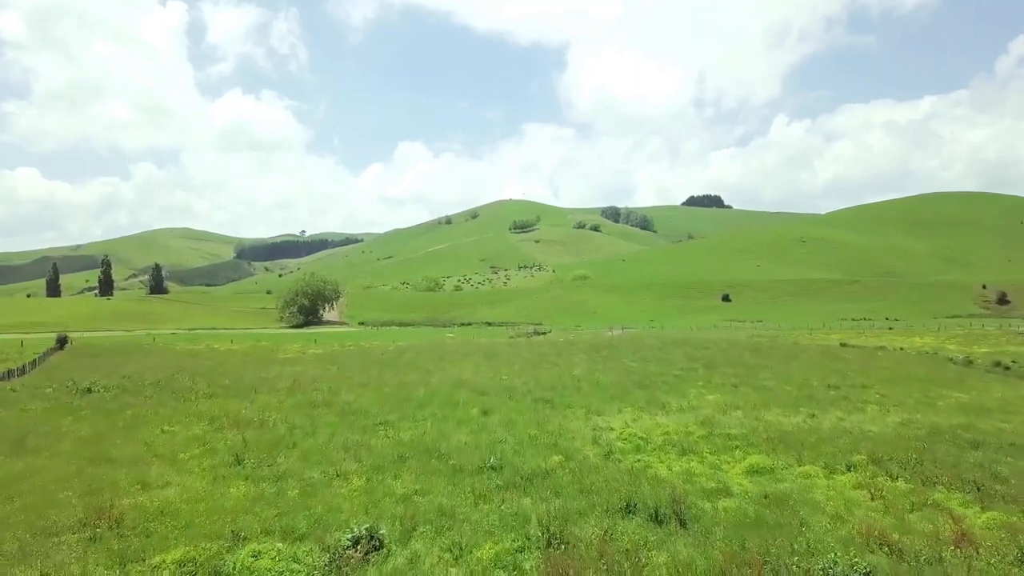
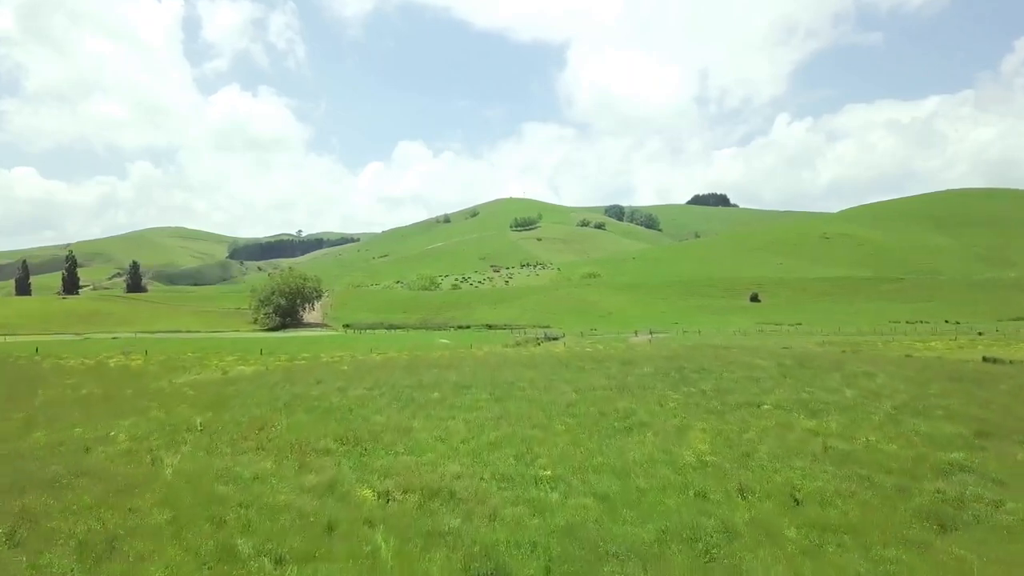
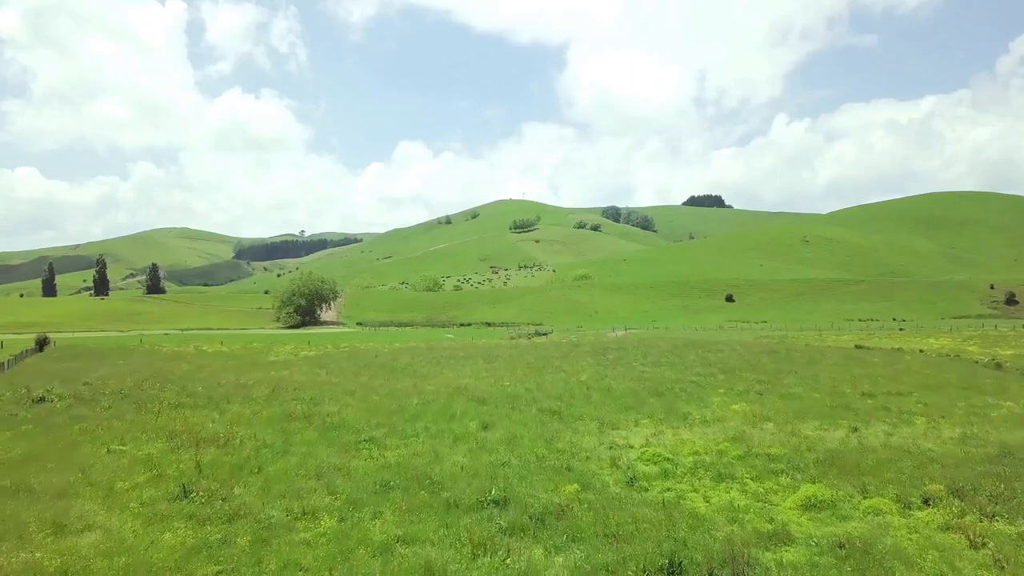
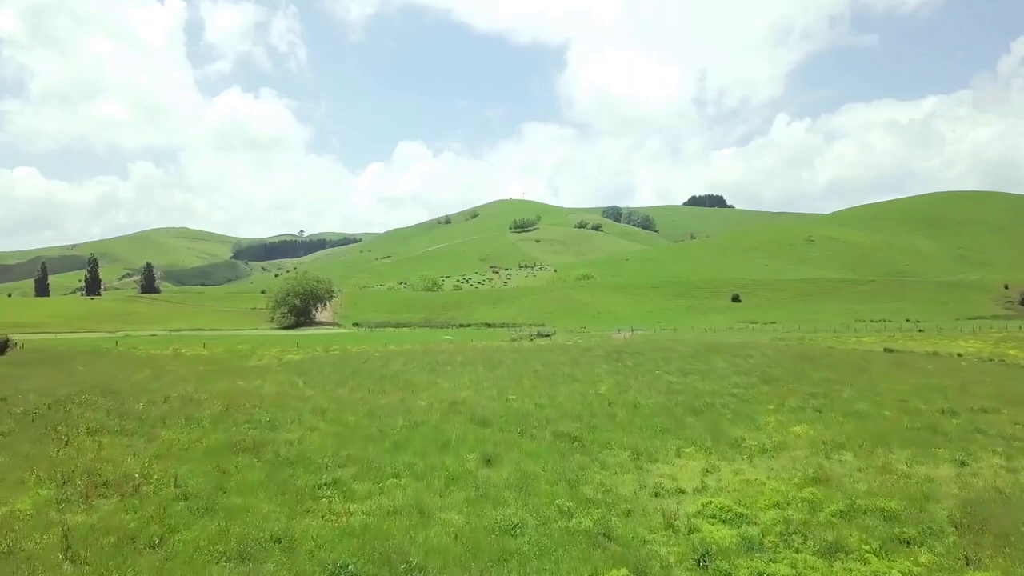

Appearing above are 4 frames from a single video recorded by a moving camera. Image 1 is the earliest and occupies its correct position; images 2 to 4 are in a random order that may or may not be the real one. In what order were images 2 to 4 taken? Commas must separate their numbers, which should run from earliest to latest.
3, 4, 2
